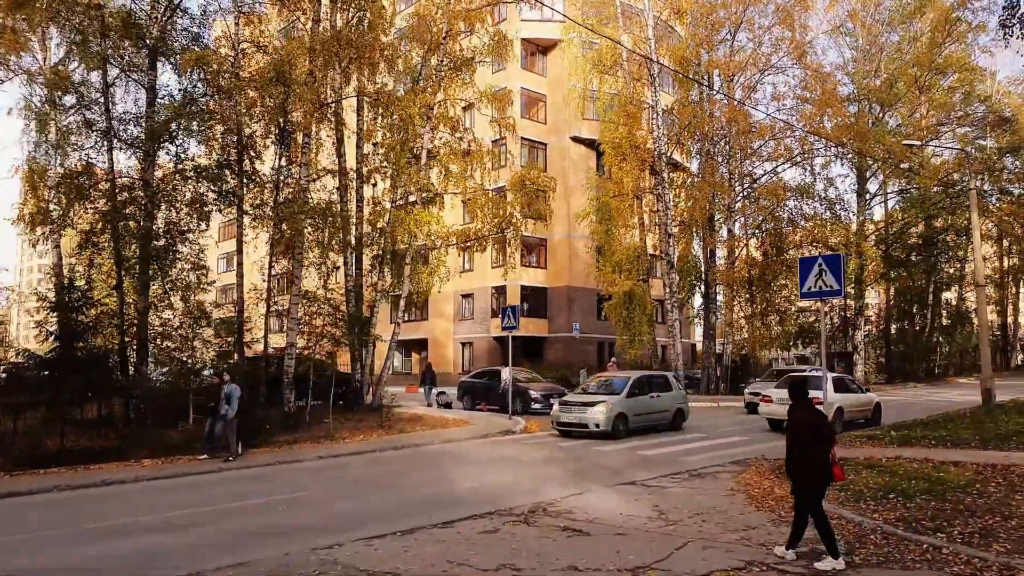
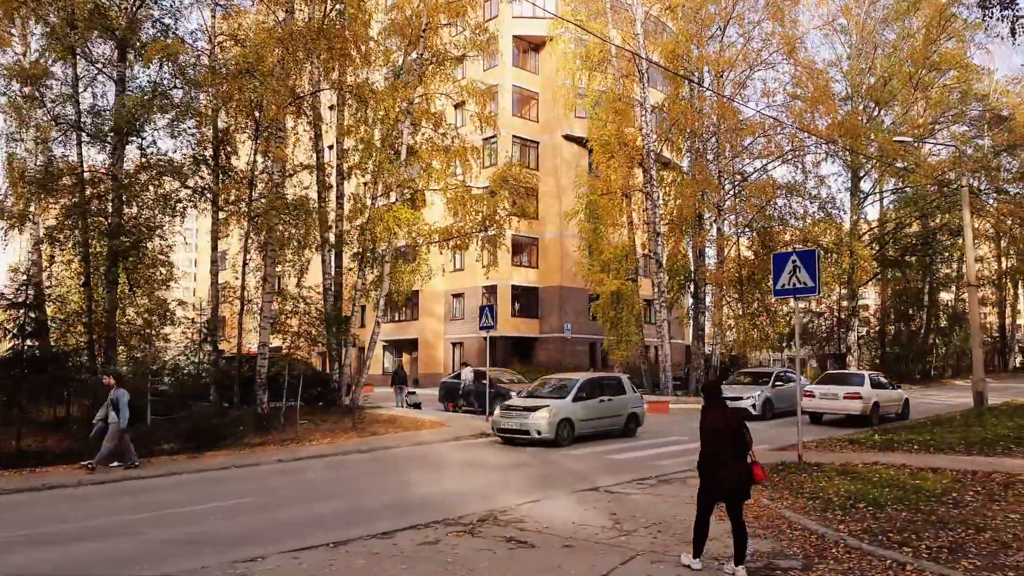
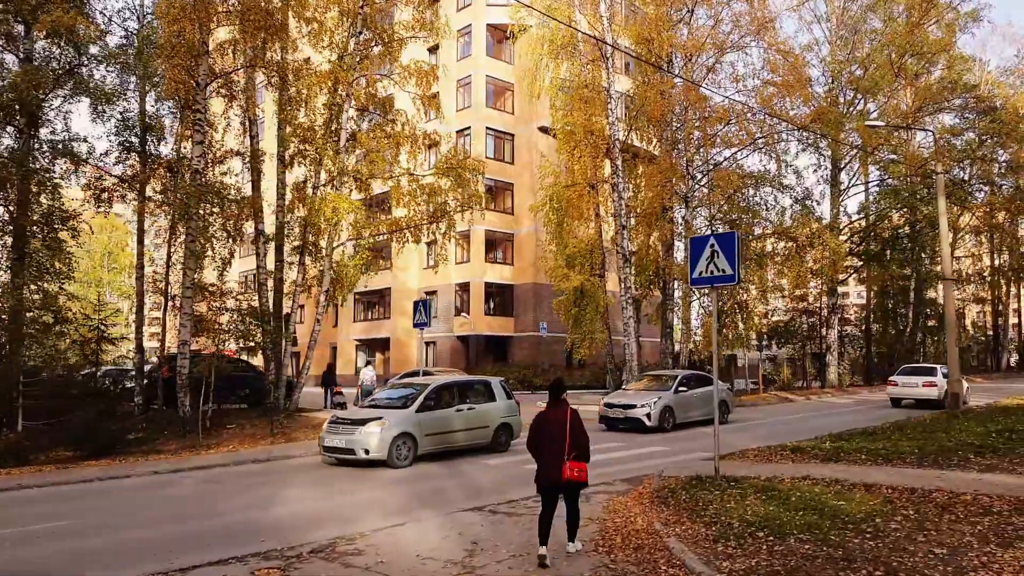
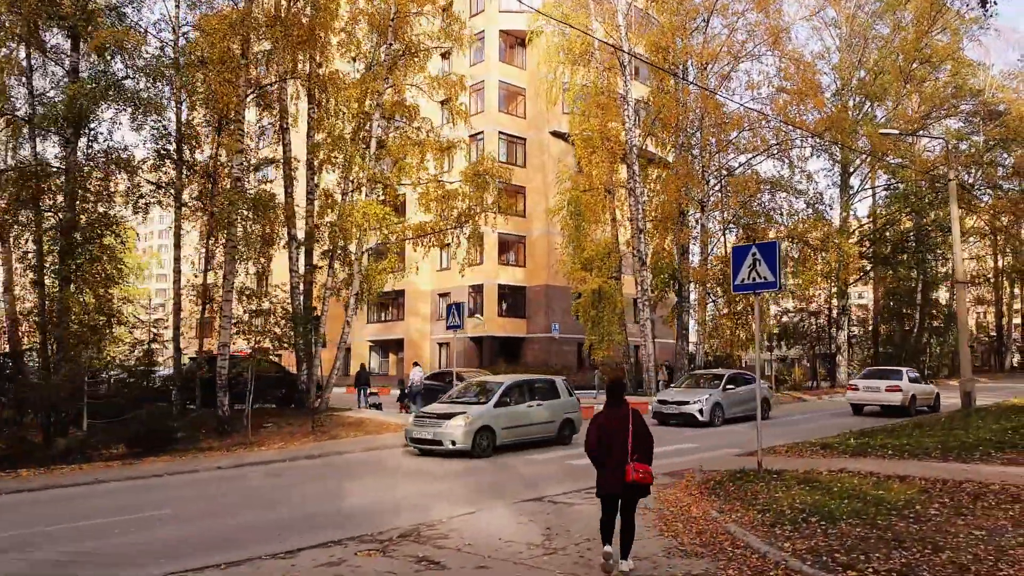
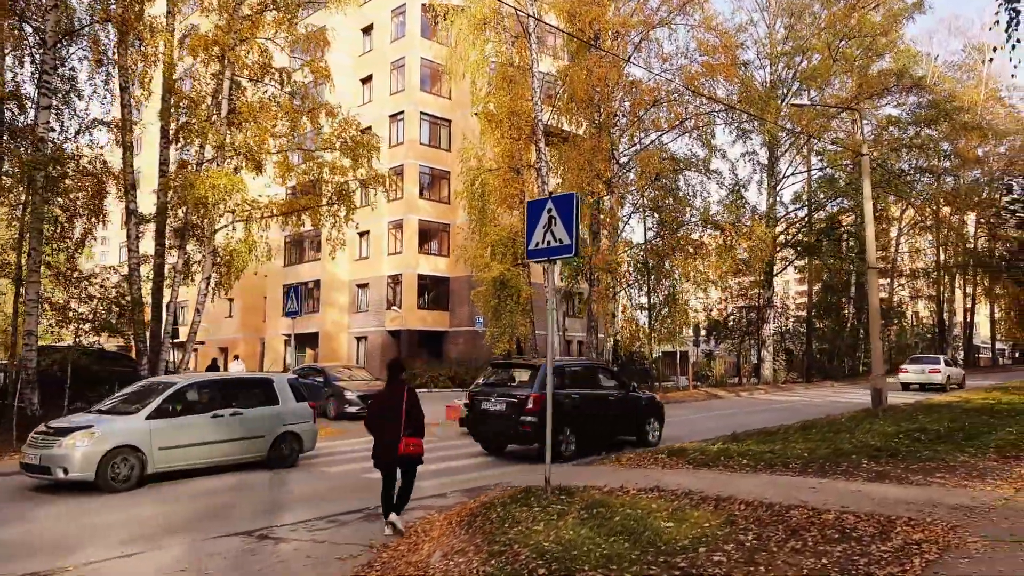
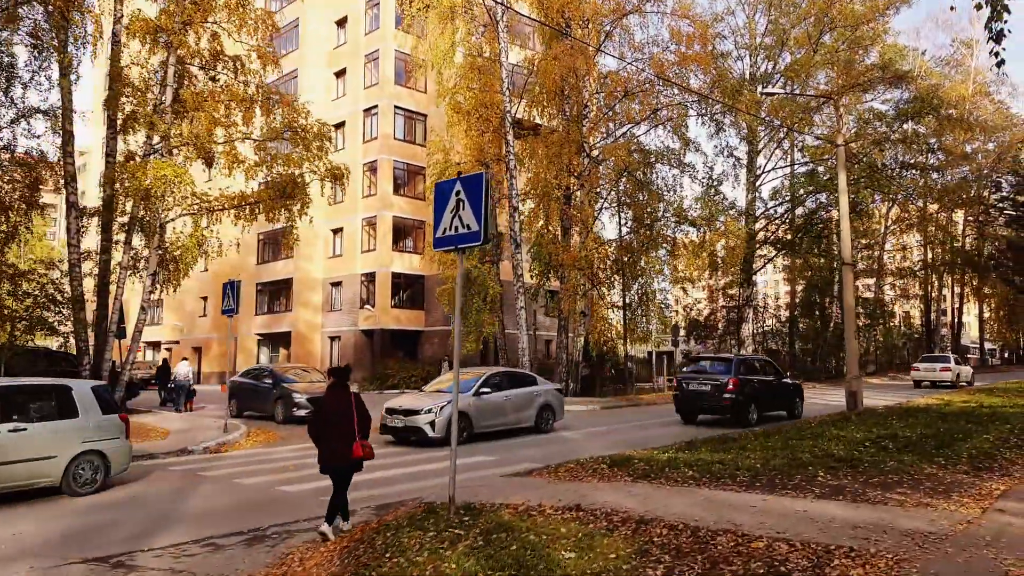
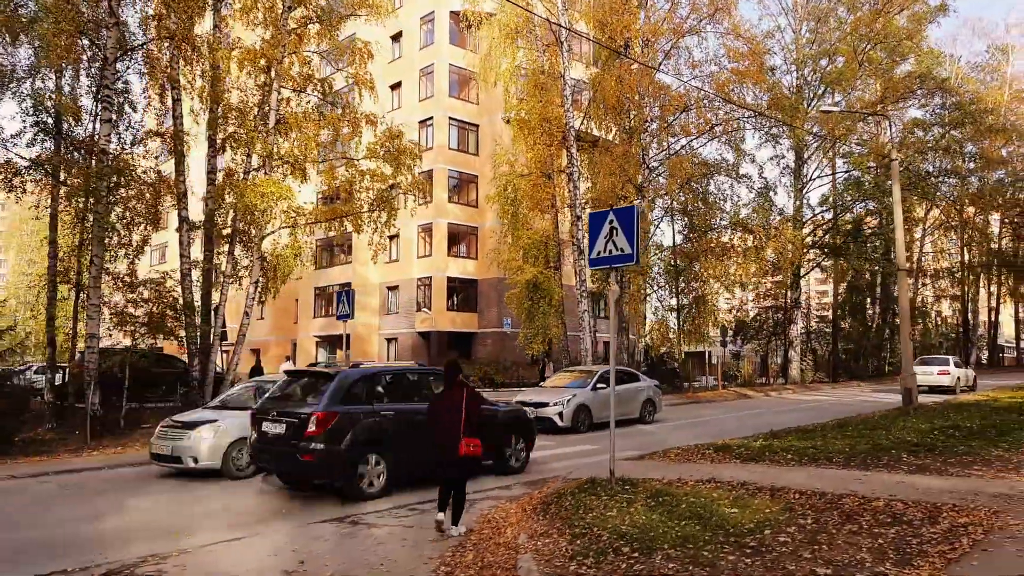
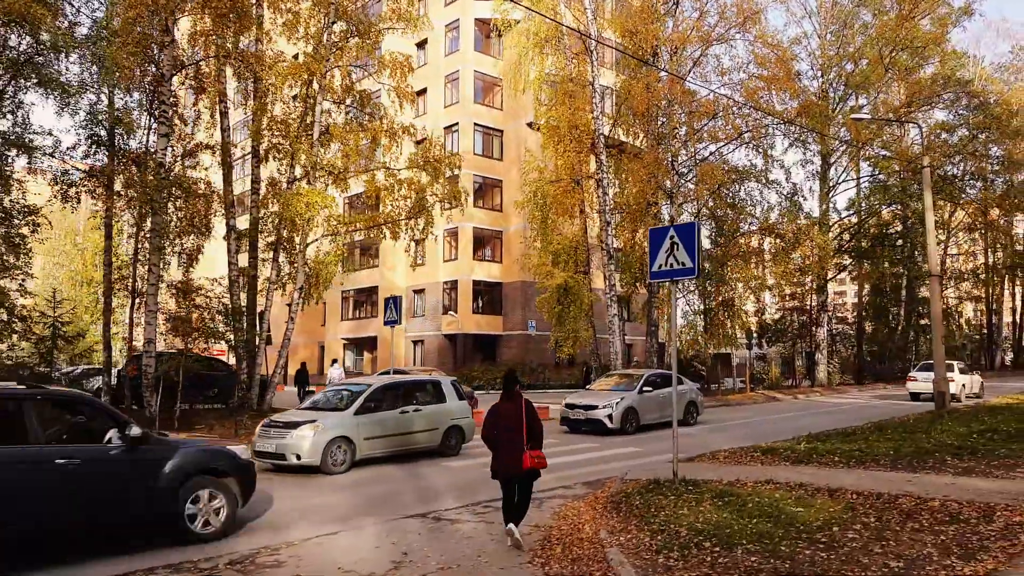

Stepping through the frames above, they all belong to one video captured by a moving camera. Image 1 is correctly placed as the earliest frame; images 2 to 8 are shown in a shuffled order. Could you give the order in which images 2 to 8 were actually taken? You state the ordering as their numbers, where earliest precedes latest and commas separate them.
2, 4, 3, 8, 7, 5, 6
